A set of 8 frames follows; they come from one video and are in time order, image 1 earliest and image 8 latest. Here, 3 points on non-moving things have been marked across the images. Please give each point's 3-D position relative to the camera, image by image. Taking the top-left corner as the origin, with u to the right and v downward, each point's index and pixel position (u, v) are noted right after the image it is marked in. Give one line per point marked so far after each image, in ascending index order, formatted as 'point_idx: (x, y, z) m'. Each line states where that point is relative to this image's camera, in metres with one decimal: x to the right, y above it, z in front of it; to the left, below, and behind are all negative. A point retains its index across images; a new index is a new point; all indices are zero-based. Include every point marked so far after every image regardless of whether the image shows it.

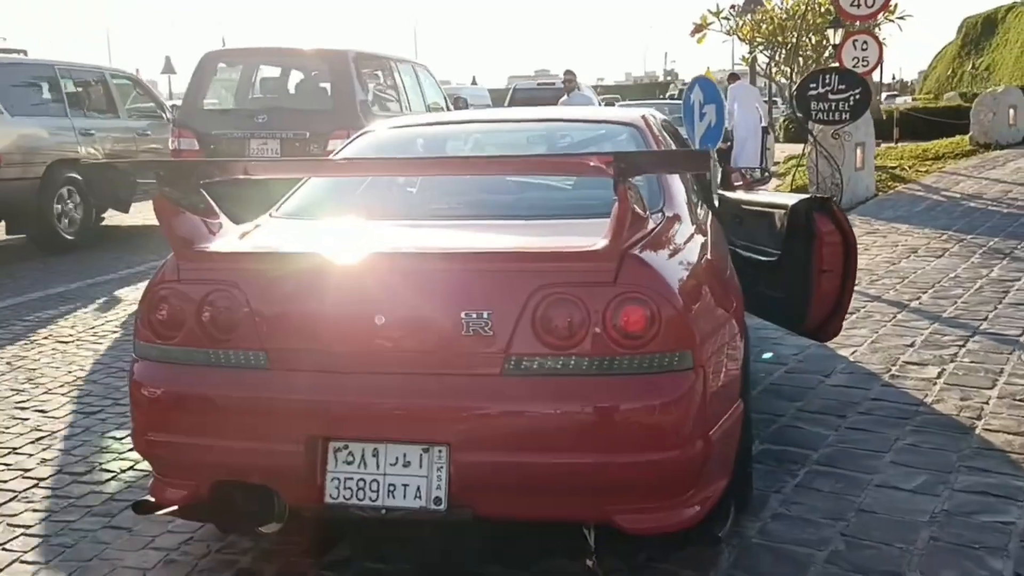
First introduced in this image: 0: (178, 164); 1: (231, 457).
0: (-1.1, +0.4, +3.3) m
1: (-0.9, -0.6, +3.1) m
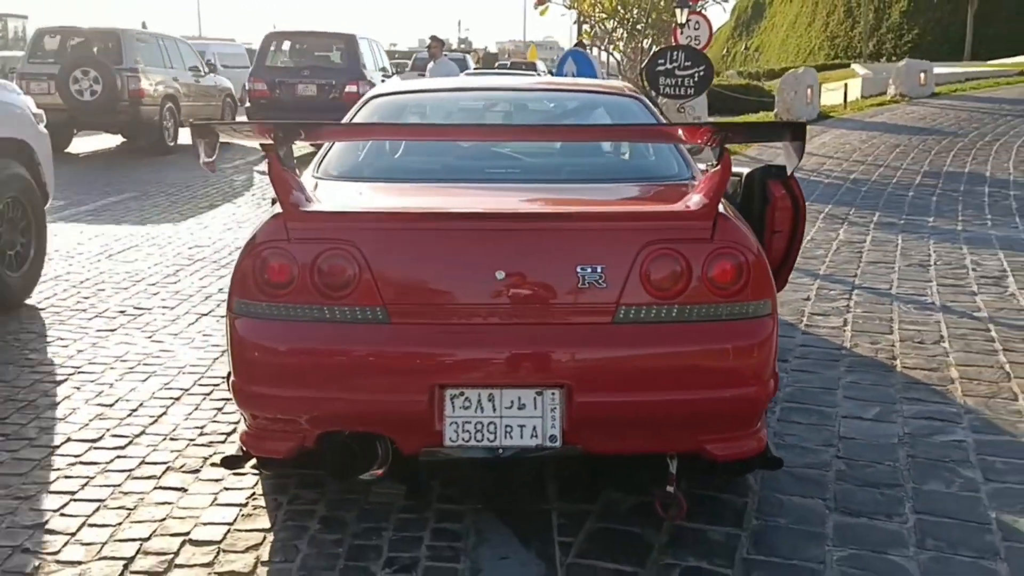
0: (-0.8, +0.6, +3.4) m
1: (-0.6, -0.4, +3.2) m
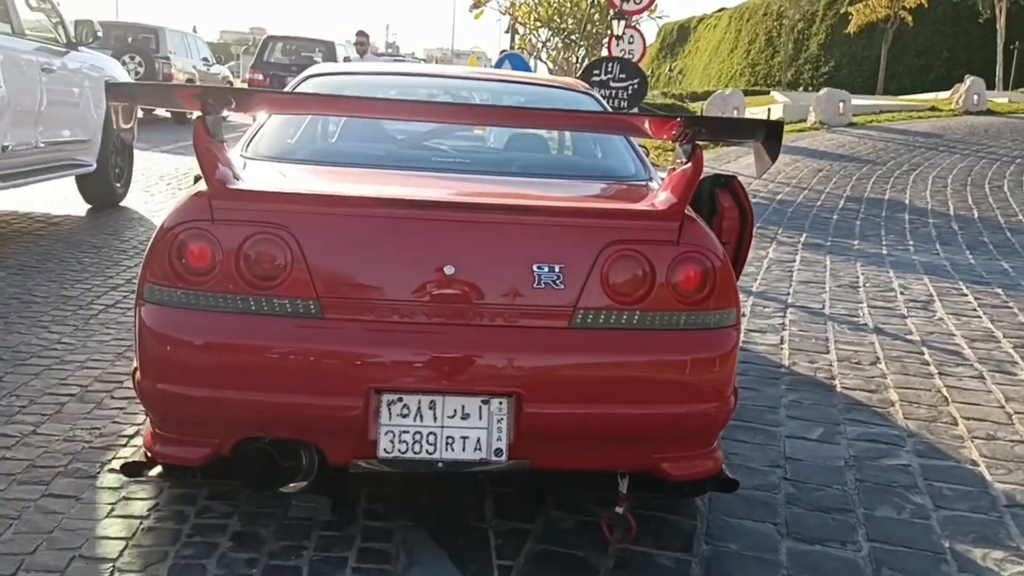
0: (-1.0, +0.6, +3.0) m
1: (-0.7, -0.4, +2.9) m
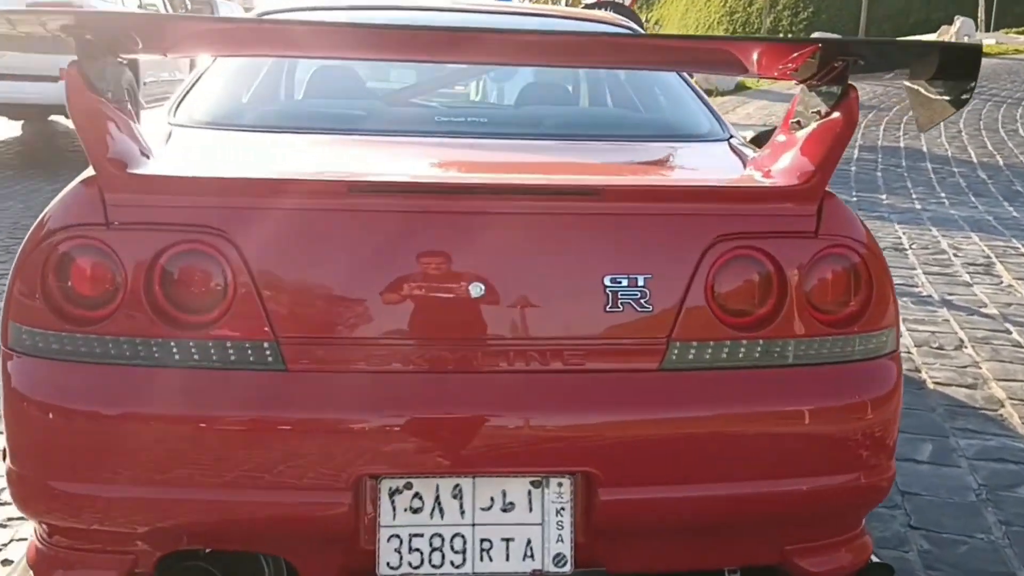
0: (-0.9, +0.5, +2.0) m
1: (-0.6, -0.5, +1.9) m
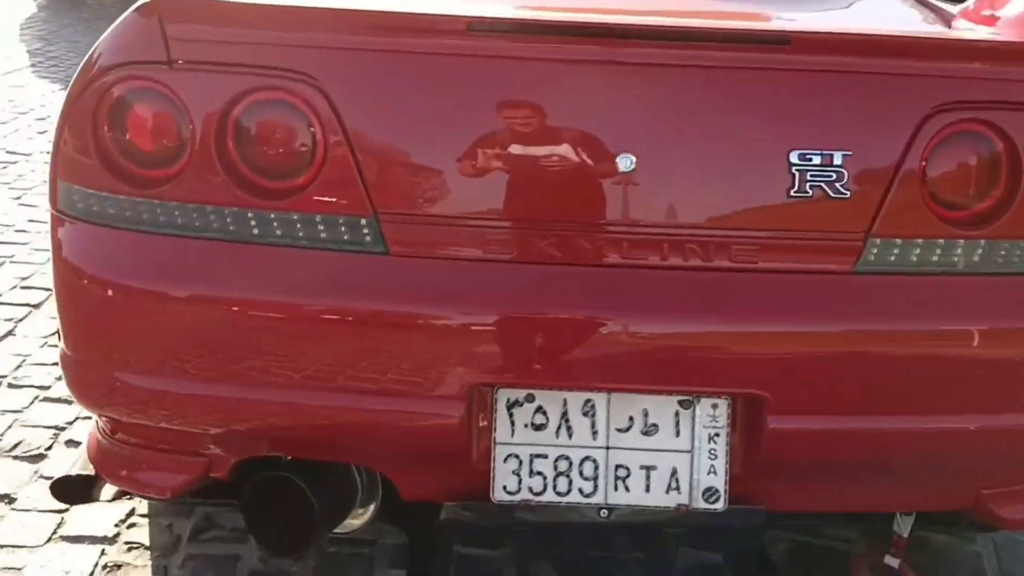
0: (-0.6, +0.8, +1.6) m
1: (-0.4, -0.2, +1.6) m
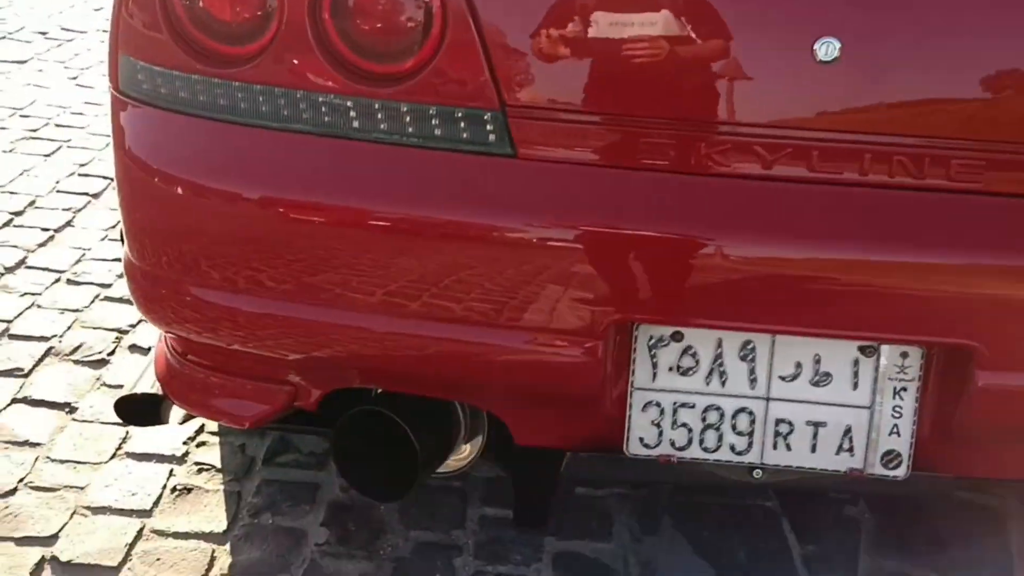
0: (-0.3, +0.9, +1.2) m
1: (-0.2, -0.1, +1.4) m
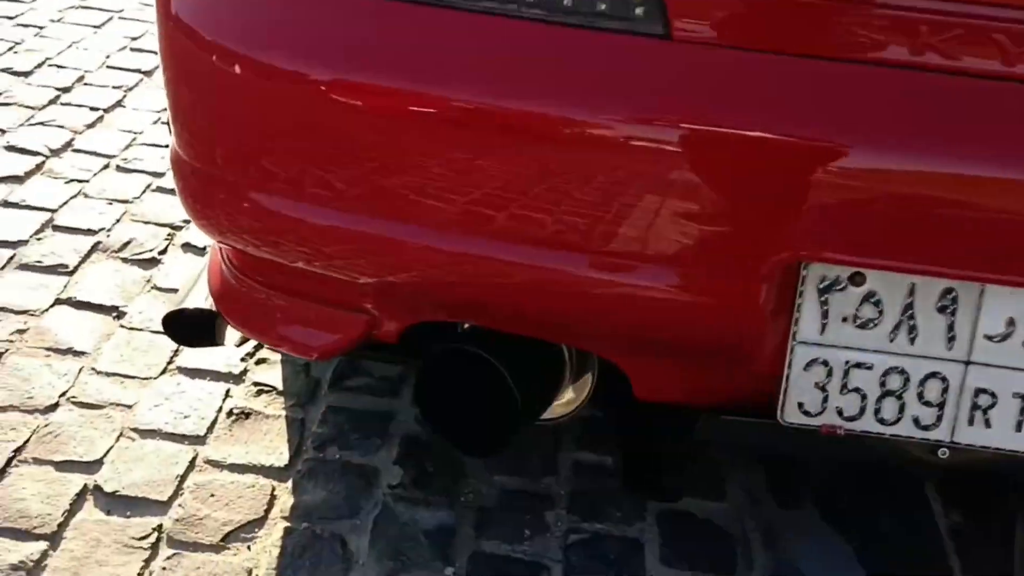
0: (-0.2, +1.0, +0.8) m
1: (0.0, 0.0, +1.1) m
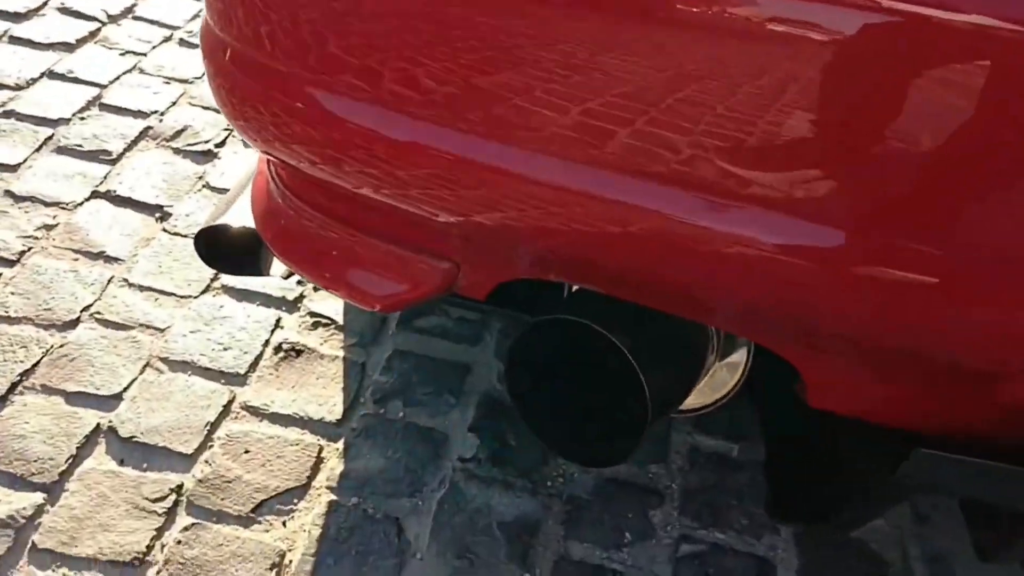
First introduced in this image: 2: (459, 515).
0: (0.0, +1.0, +0.4) m
1: (+0.1, 0.0, +0.7) m
2: (-0.1, -0.3, +1.2) m
